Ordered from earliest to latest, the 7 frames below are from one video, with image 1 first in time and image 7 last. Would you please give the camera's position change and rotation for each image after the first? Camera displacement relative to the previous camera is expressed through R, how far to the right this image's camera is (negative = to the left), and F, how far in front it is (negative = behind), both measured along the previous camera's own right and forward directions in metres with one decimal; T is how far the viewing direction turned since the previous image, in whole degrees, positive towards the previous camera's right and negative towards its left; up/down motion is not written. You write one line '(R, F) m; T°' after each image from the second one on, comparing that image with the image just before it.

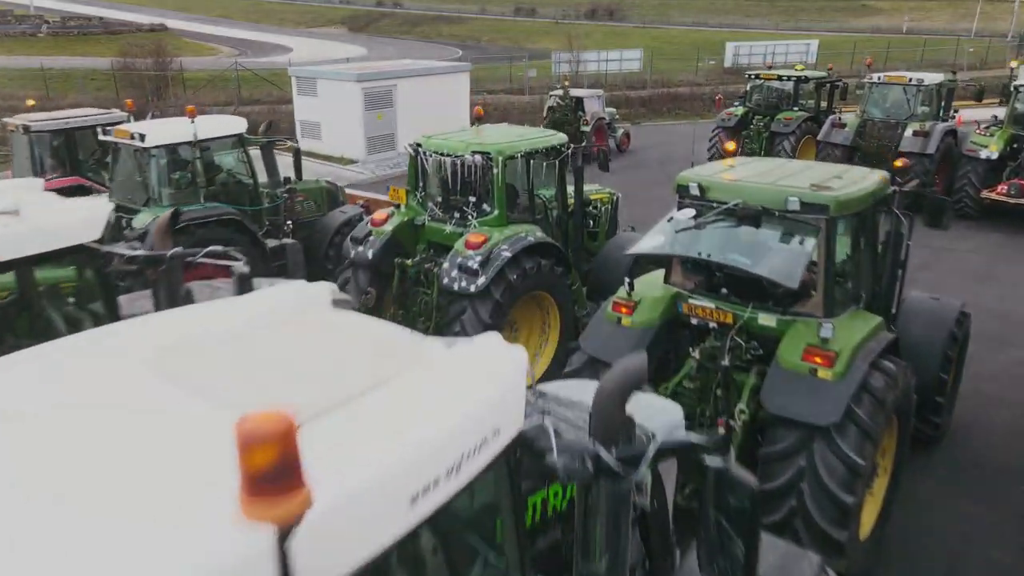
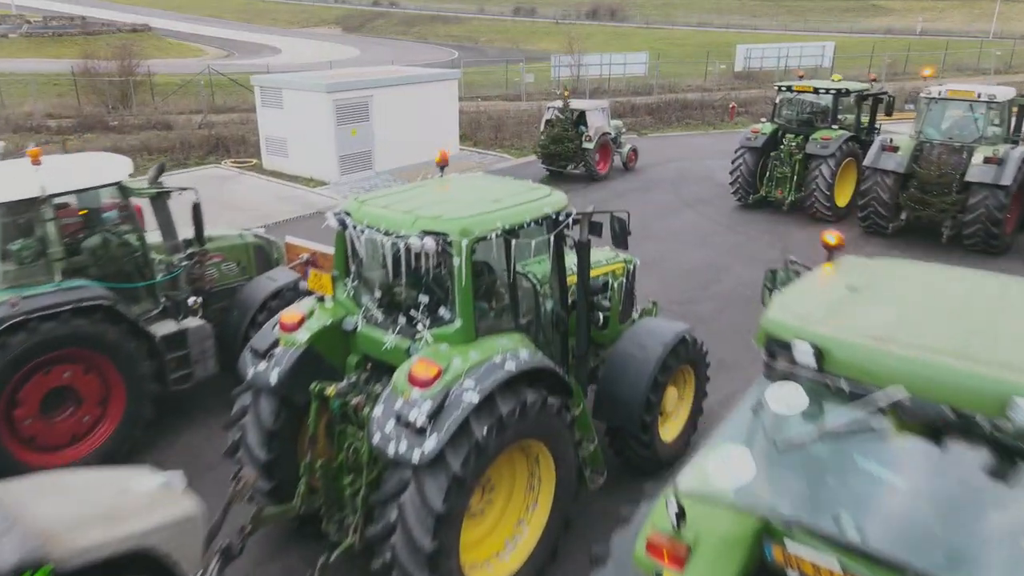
(+0.2, +2.1) m; 0°
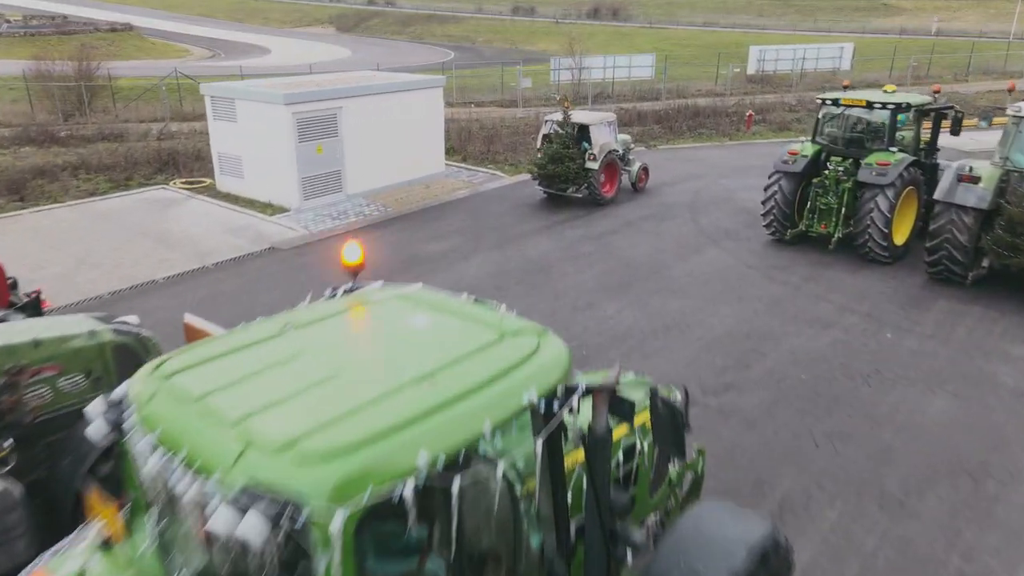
(+0.2, +2.1) m; 0°
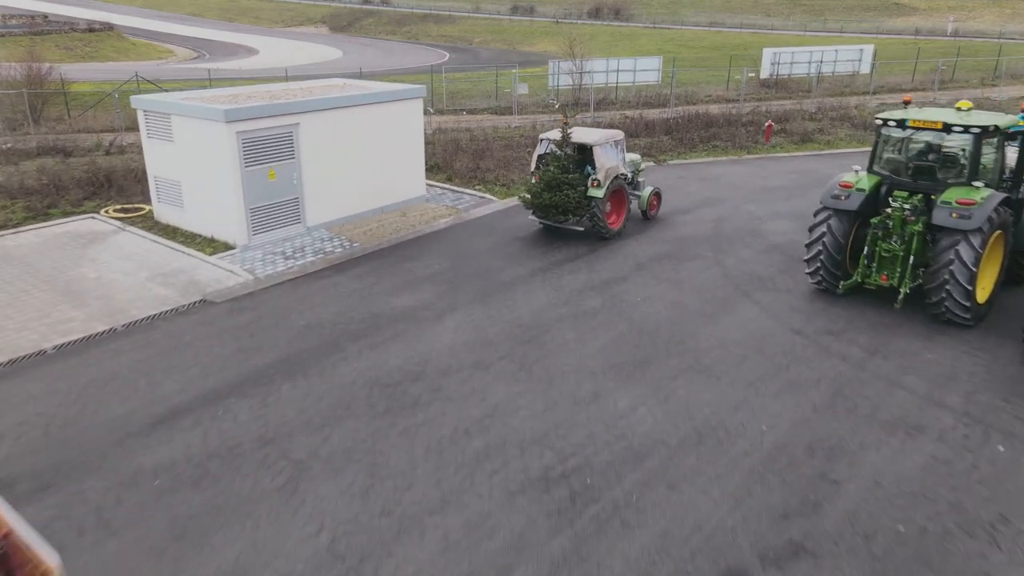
(+0.2, +2.1) m; 0°
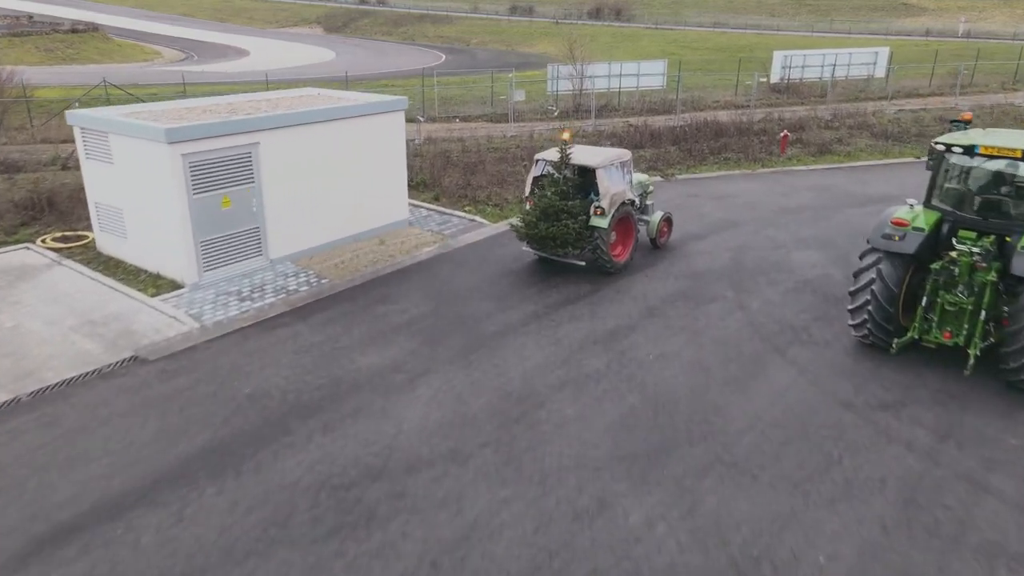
(+0.1, +1.4) m; 0°
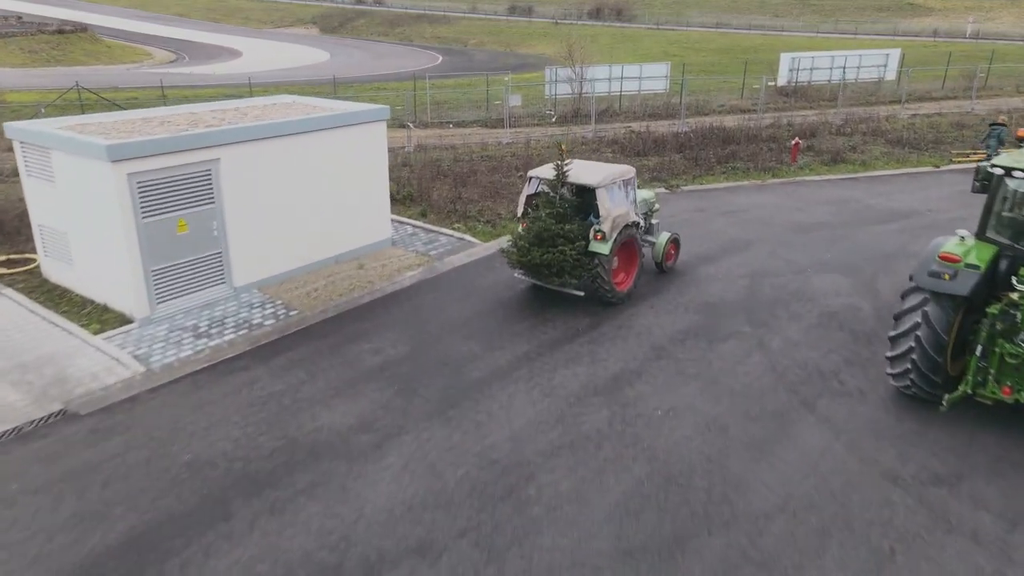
(+0.1, +1.0) m; 0°
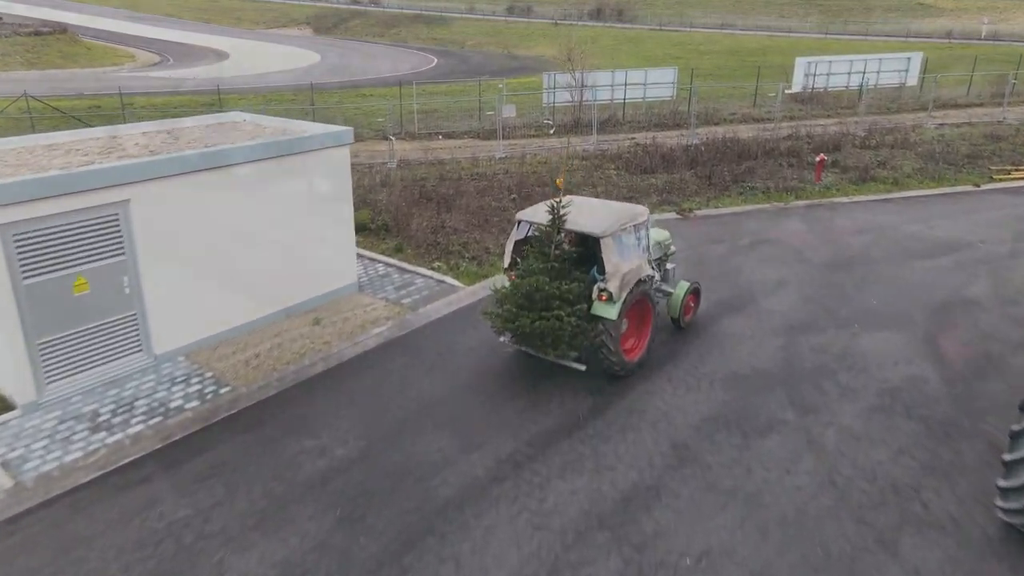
(+0.2, +1.7) m; 0°
